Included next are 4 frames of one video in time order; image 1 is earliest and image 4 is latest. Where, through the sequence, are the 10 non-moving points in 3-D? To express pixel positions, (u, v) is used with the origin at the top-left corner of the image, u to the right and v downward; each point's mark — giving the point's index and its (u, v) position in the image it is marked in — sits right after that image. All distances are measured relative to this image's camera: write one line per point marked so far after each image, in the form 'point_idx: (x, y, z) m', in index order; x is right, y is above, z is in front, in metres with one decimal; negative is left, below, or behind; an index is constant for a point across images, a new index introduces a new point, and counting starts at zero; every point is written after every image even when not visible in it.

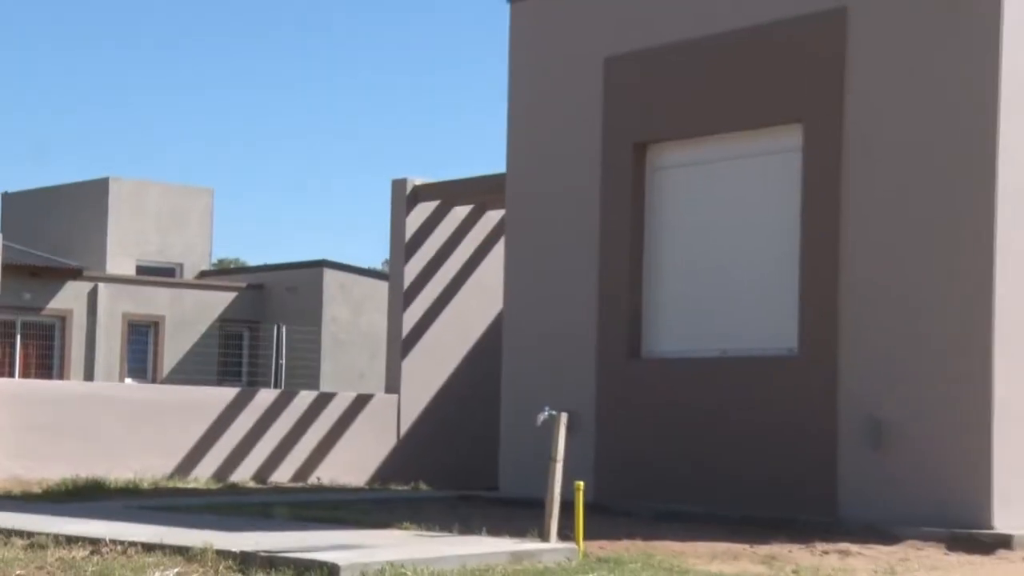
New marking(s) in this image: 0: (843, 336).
0: (+2.1, -0.3, +11.5) m
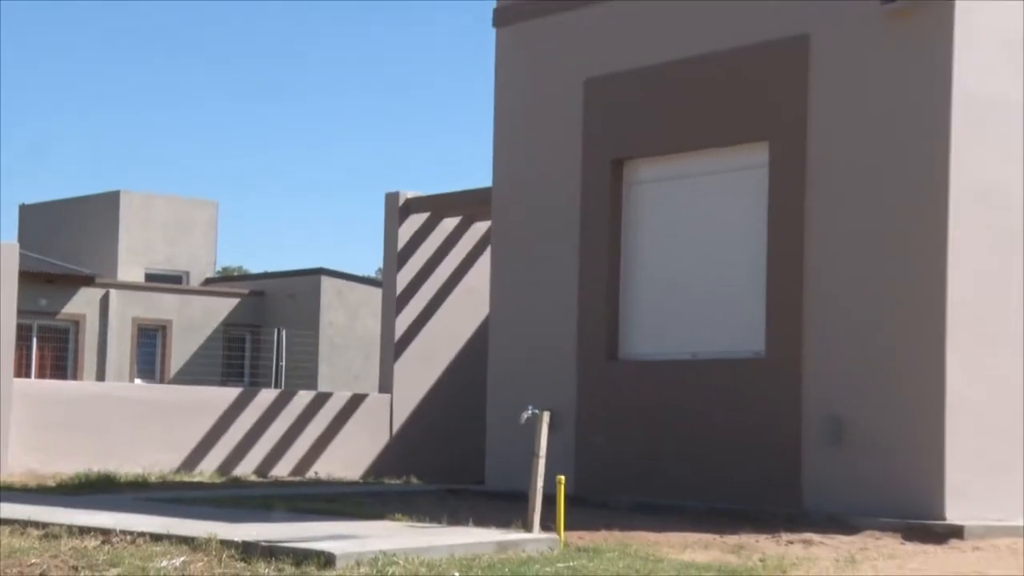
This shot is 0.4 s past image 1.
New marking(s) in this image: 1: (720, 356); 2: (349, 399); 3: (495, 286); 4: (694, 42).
0: (+2.0, -0.3, +12.3) m
1: (+1.5, -0.5, +13.1) m
2: (-1.5, -1.1, +18.3) m
3: (0.0, 0.0, +15.2) m
4: (+1.4, +1.8, +13.4) m
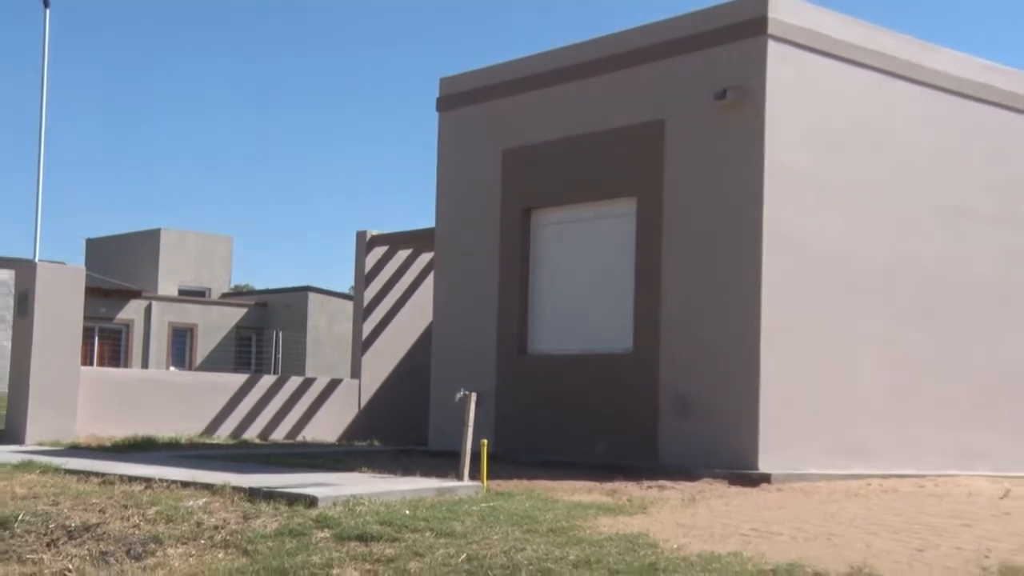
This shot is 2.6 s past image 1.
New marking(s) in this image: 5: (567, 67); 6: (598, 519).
0: (+1.4, -0.5, +17.0) m
1: (+0.9, -0.6, +17.8) m
2: (-2.3, -1.2, +22.9) m
3: (-0.7, -0.1, +19.9) m
4: (+0.8, +1.6, +18.1) m
5: (+0.5, +2.2, +18.5) m
6: (+0.7, -1.9, +15.4) m
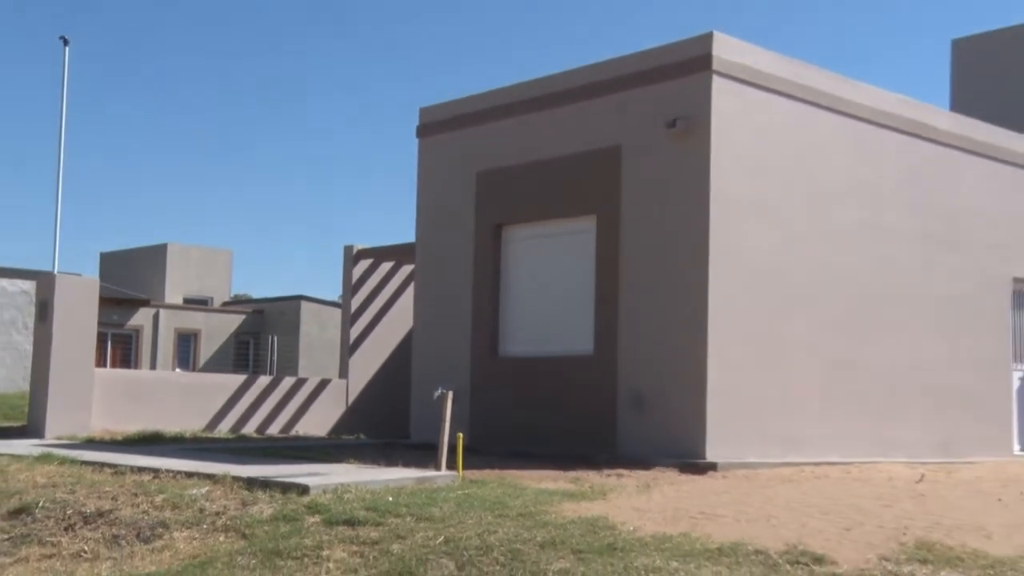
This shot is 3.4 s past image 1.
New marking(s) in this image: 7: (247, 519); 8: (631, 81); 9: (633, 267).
0: (+1.1, -0.6, +18.9) m
1: (+0.6, -0.7, +19.7) m
2: (-2.7, -1.4, +24.8) m
3: (-1.0, -0.2, +21.8) m
4: (+0.5, +1.5, +20.0) m
5: (+0.2, +2.1, +20.5) m
6: (+0.5, -2.0, +17.3) m
7: (-2.4, -2.1, +16.9) m
8: (+1.2, +2.2, +19.1) m
9: (+1.3, +0.2, +18.8) m
